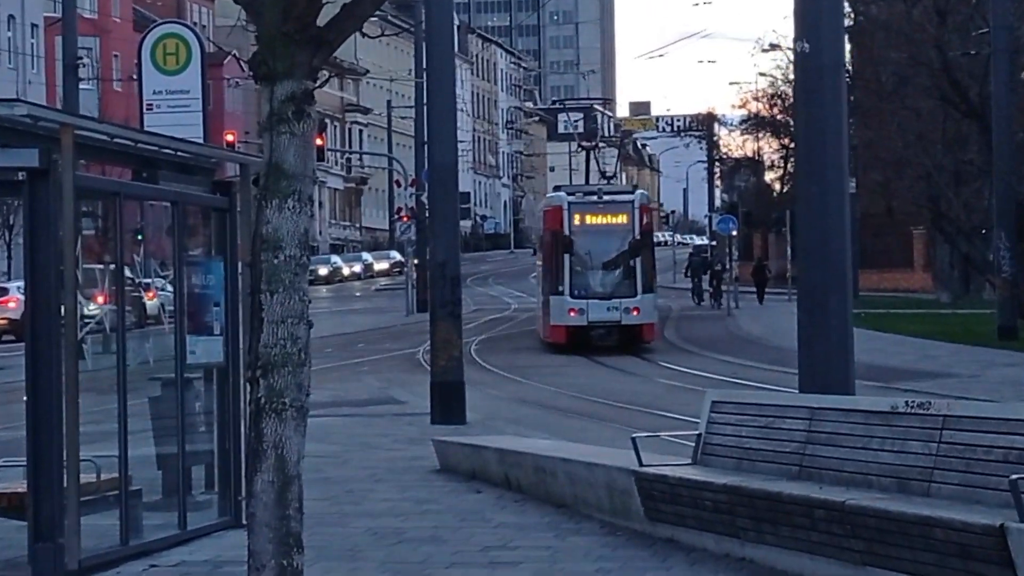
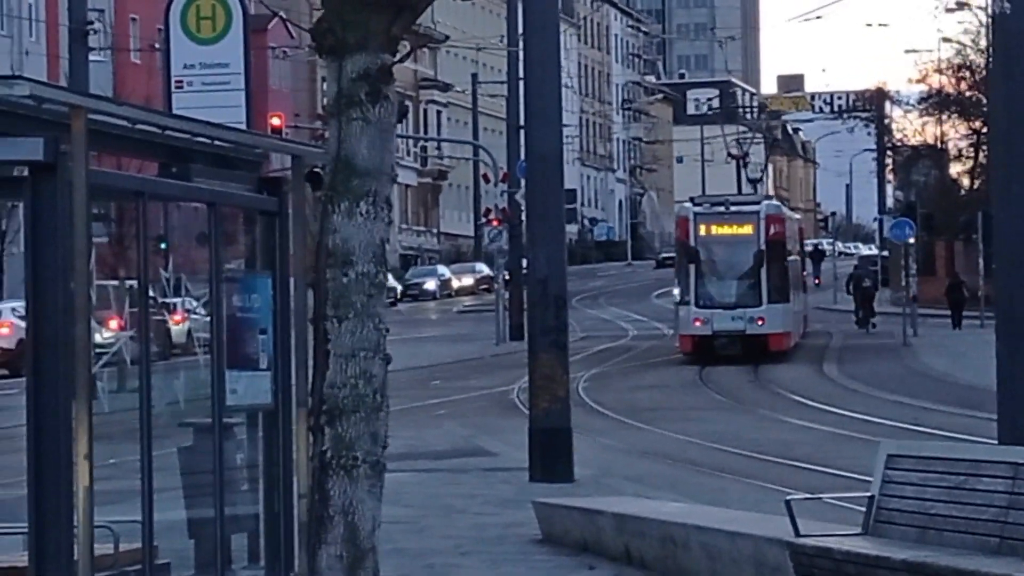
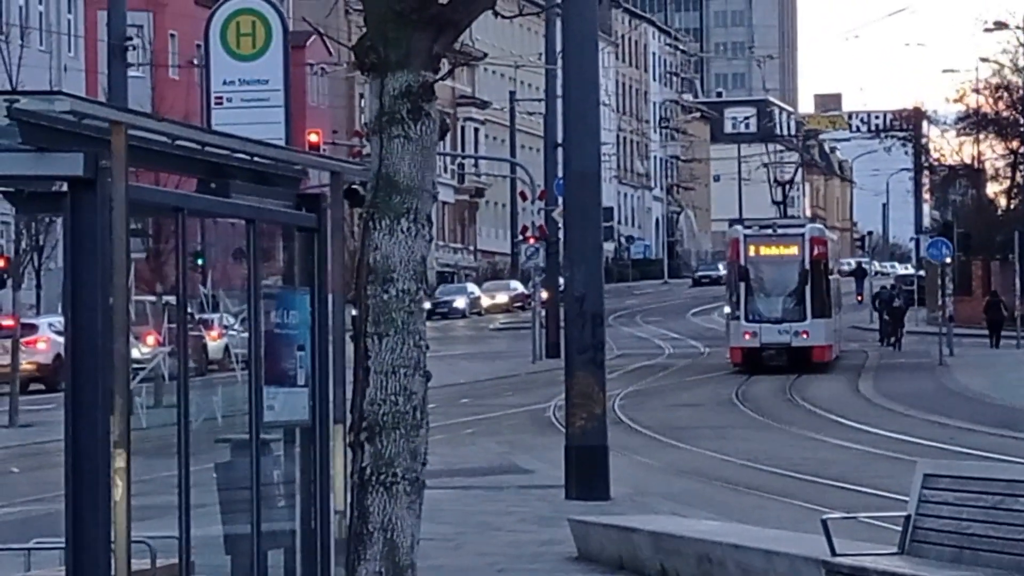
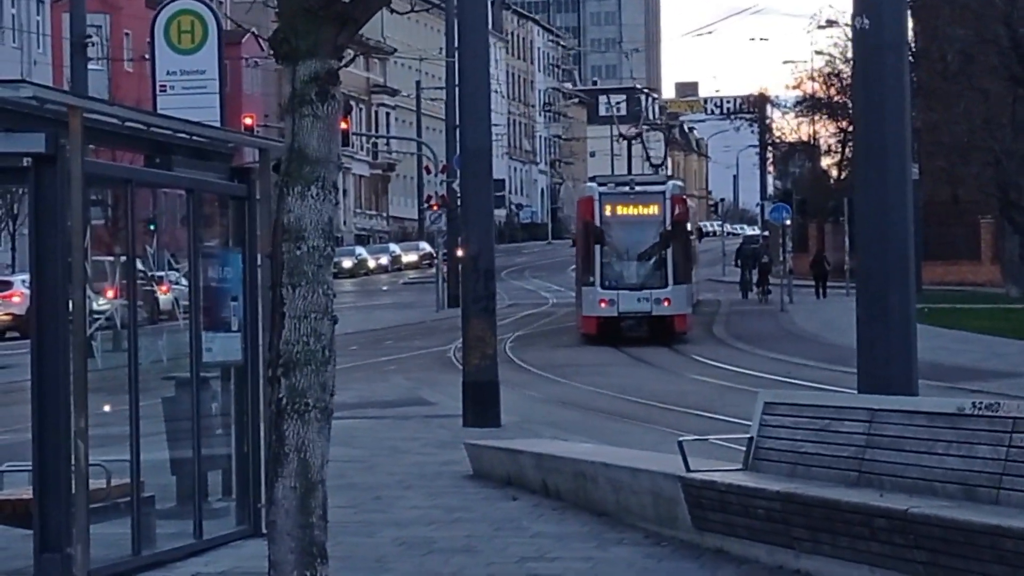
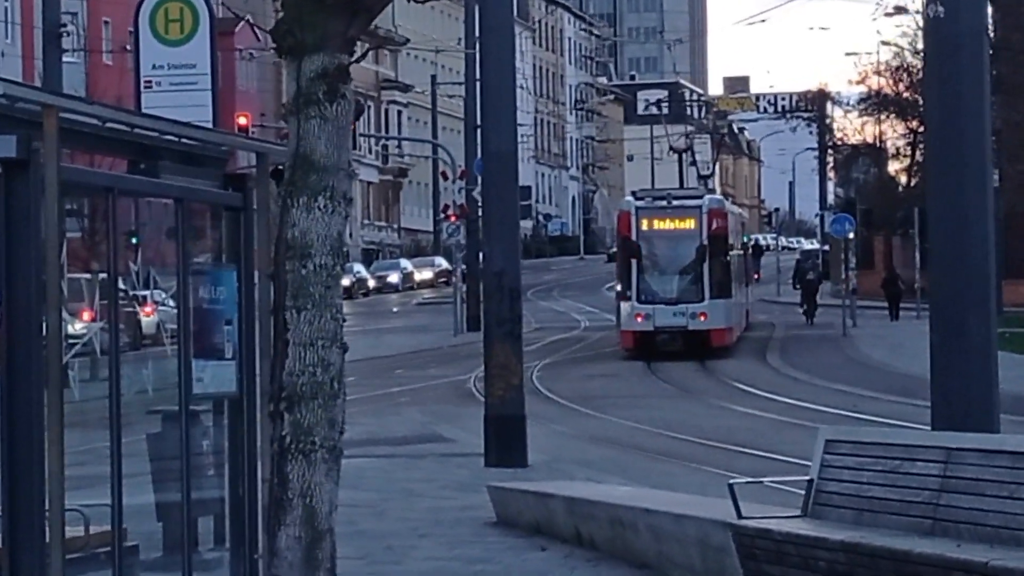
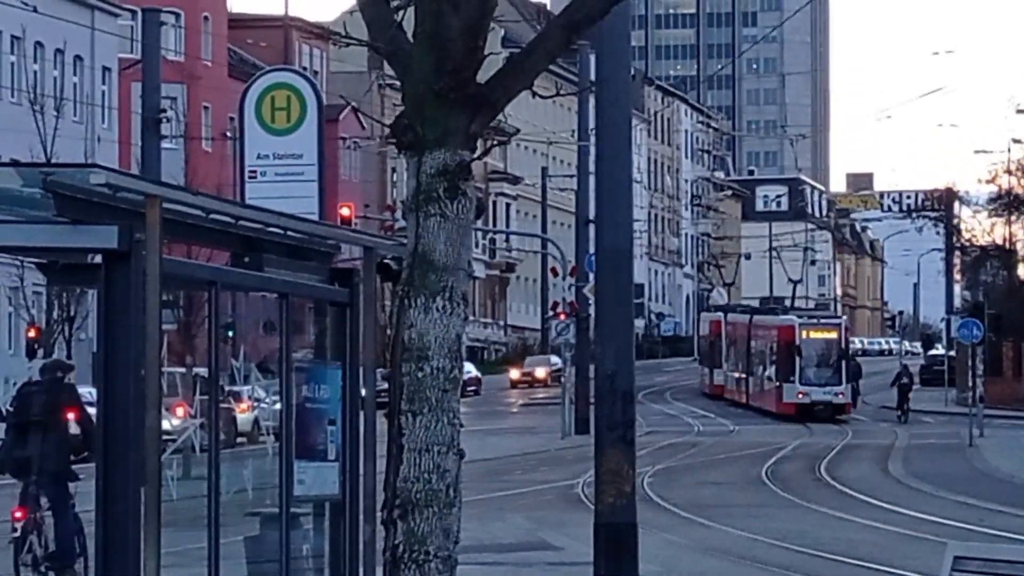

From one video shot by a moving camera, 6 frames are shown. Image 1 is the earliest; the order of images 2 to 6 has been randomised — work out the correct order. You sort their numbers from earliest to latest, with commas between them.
4, 5, 2, 3, 6
